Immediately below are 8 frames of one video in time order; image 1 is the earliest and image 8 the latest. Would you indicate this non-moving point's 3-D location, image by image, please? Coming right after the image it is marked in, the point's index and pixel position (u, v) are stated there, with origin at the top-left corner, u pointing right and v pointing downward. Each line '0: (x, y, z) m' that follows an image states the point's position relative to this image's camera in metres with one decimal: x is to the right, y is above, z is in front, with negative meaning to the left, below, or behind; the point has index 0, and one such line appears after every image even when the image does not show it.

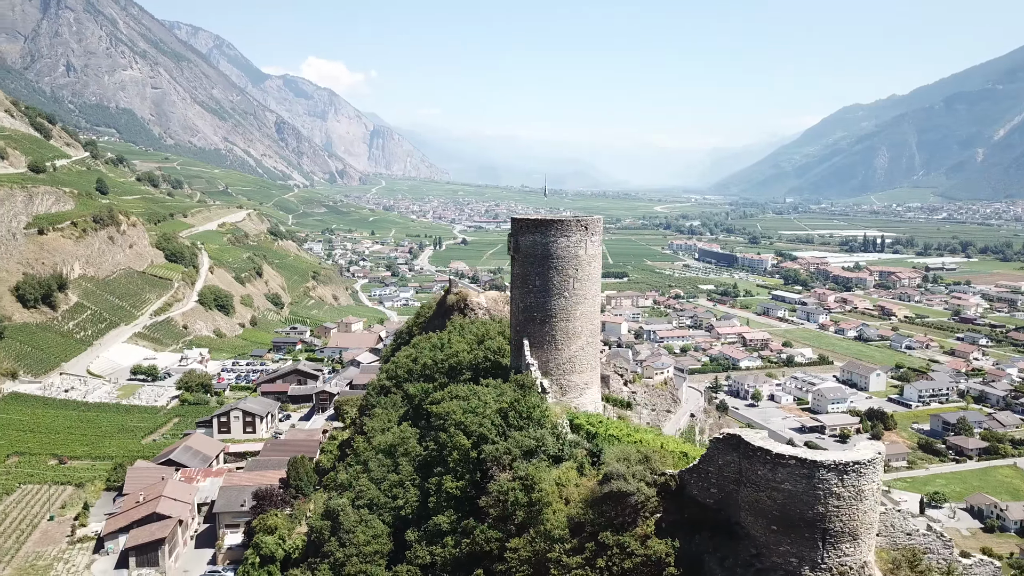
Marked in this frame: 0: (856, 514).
0: (+2.0, -1.3, +4.8) m
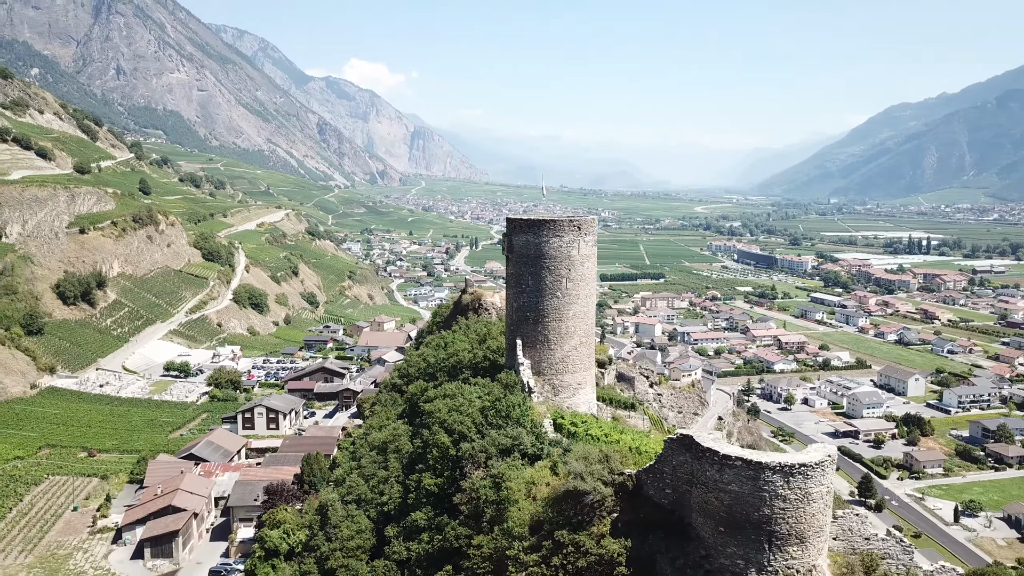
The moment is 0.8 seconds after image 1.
0: (+1.7, -1.3, +4.8) m
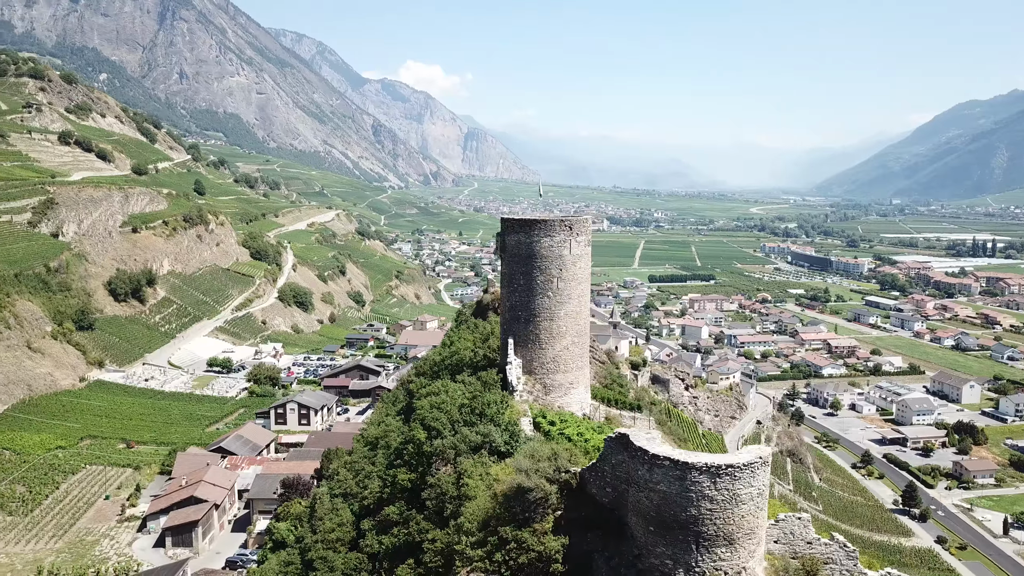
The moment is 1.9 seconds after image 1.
0: (+1.3, -1.3, +4.7) m
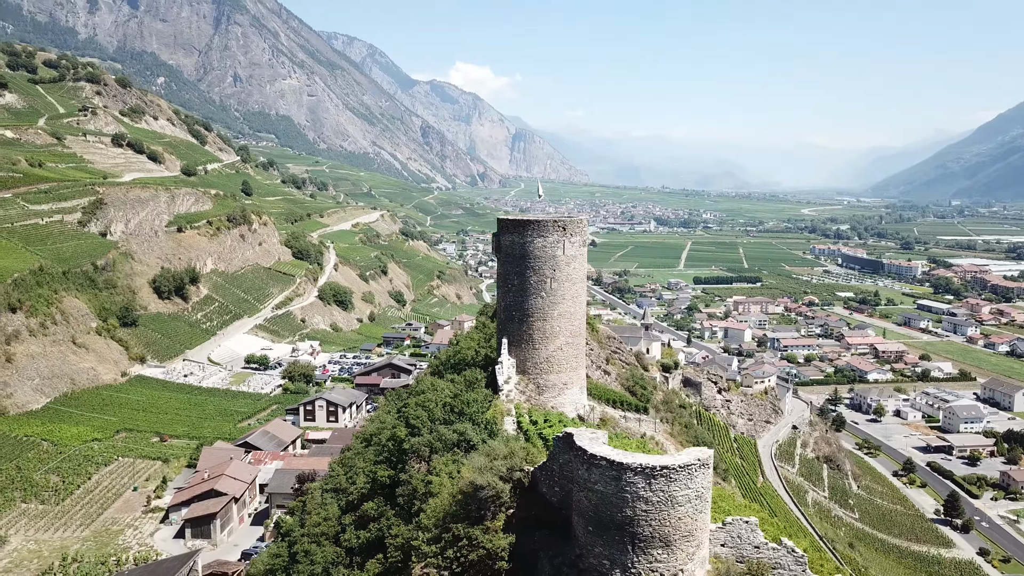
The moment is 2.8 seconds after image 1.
0: (+0.9, -1.3, +4.7) m
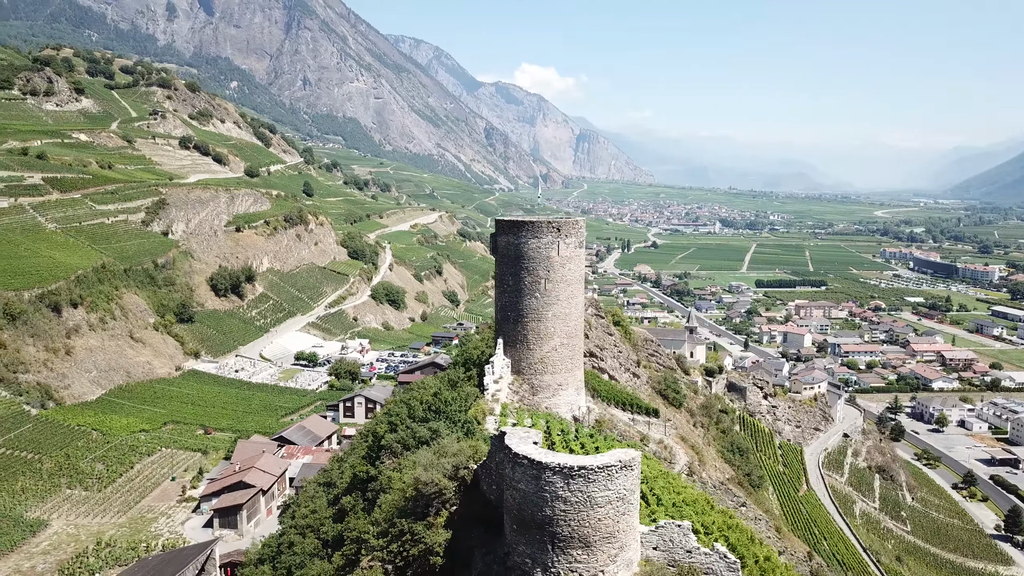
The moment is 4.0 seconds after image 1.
0: (+0.4, -1.4, +4.7) m
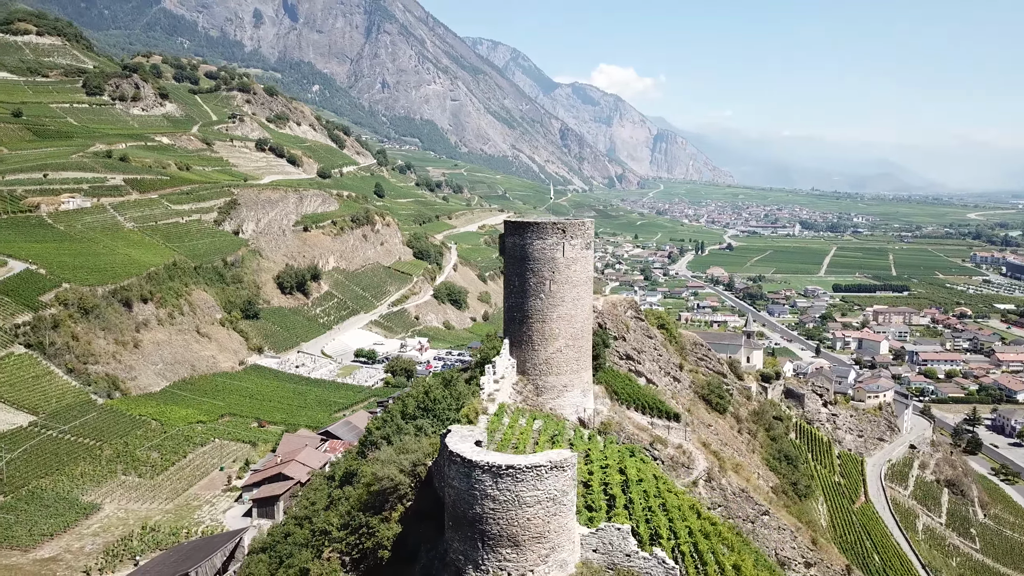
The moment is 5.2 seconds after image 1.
0: (0.0, -1.4, +4.7) m
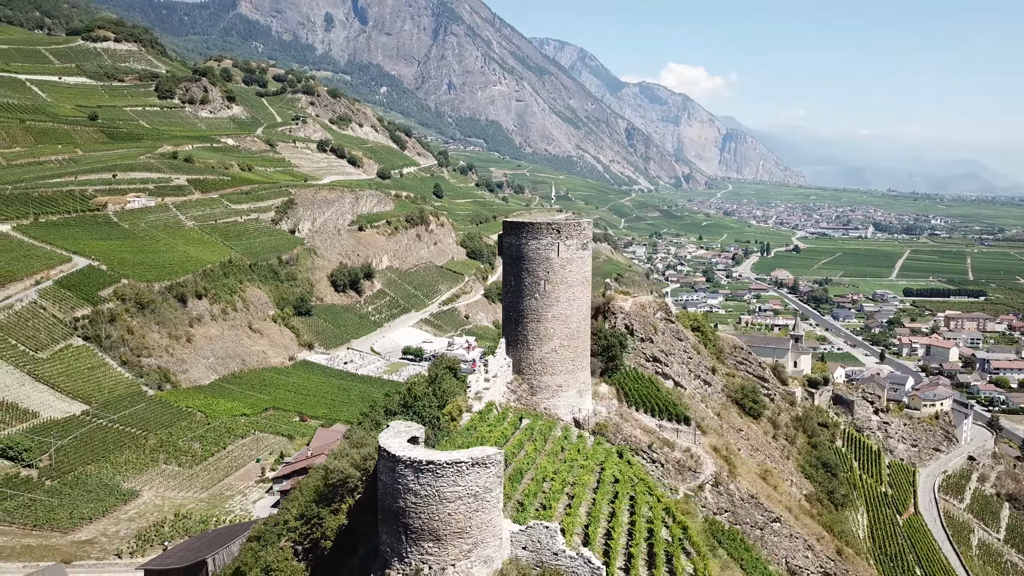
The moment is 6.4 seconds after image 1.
0: (-0.5, -1.4, +4.8) m
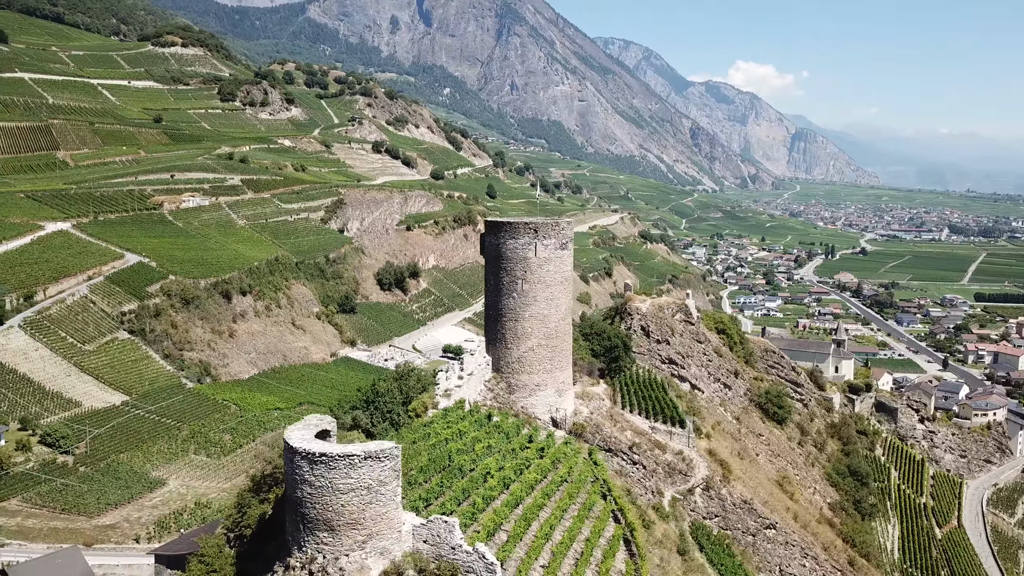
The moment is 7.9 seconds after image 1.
0: (-1.1, -1.3, +4.9) m
